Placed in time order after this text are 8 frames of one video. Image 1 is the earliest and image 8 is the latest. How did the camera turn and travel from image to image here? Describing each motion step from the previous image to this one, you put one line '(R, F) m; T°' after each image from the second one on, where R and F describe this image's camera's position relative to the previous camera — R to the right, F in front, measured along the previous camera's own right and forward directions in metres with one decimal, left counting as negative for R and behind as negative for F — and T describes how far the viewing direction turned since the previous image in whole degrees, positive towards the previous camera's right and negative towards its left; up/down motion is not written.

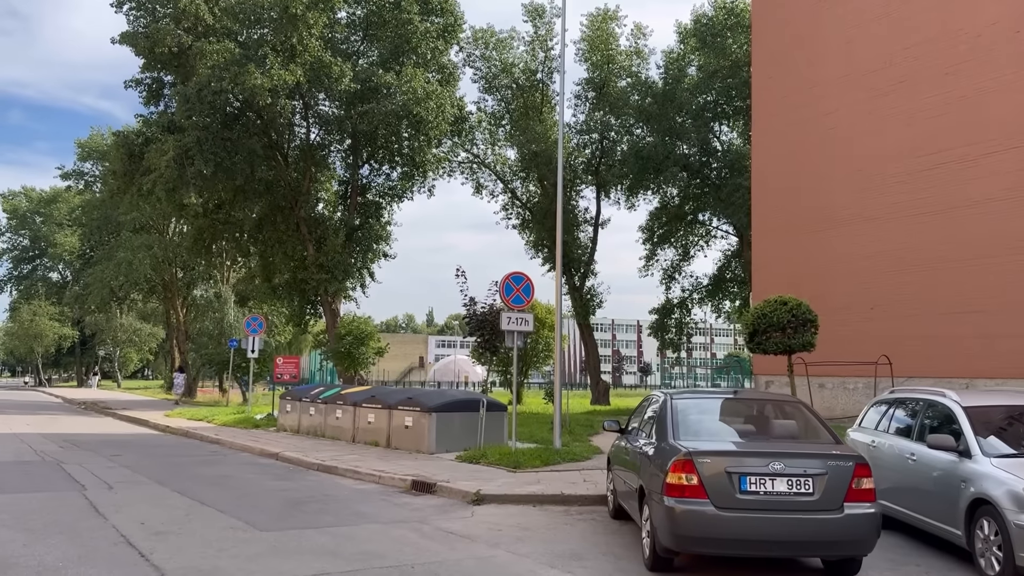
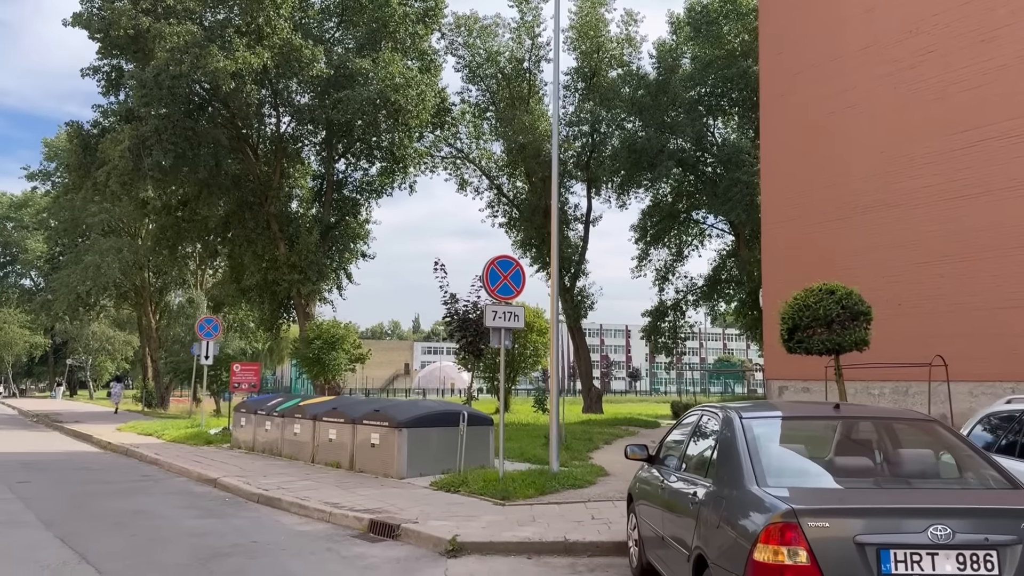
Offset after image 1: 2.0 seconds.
(0.0, +1.9) m; +1°
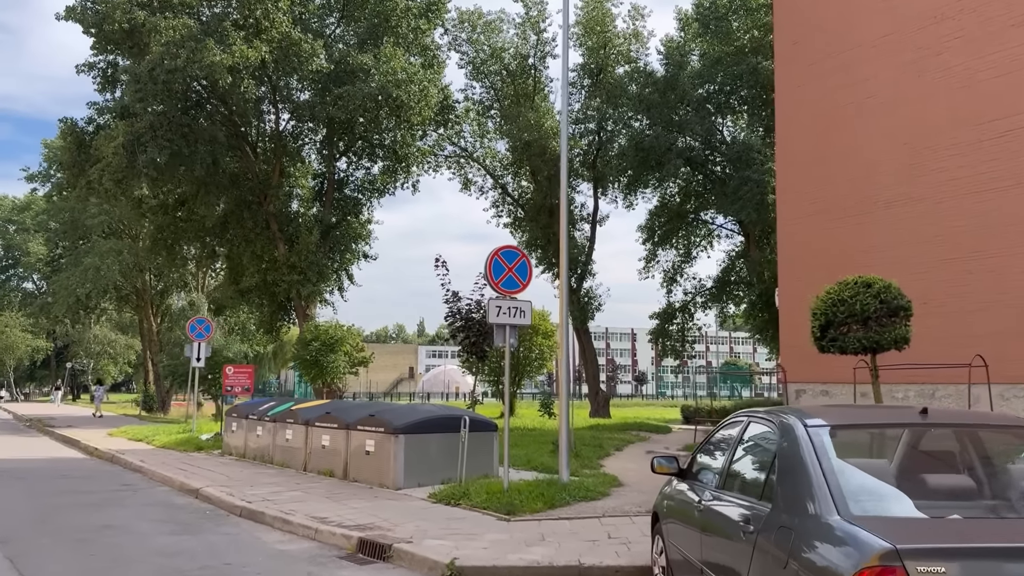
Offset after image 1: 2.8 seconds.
(0.0, +0.7) m; 0°
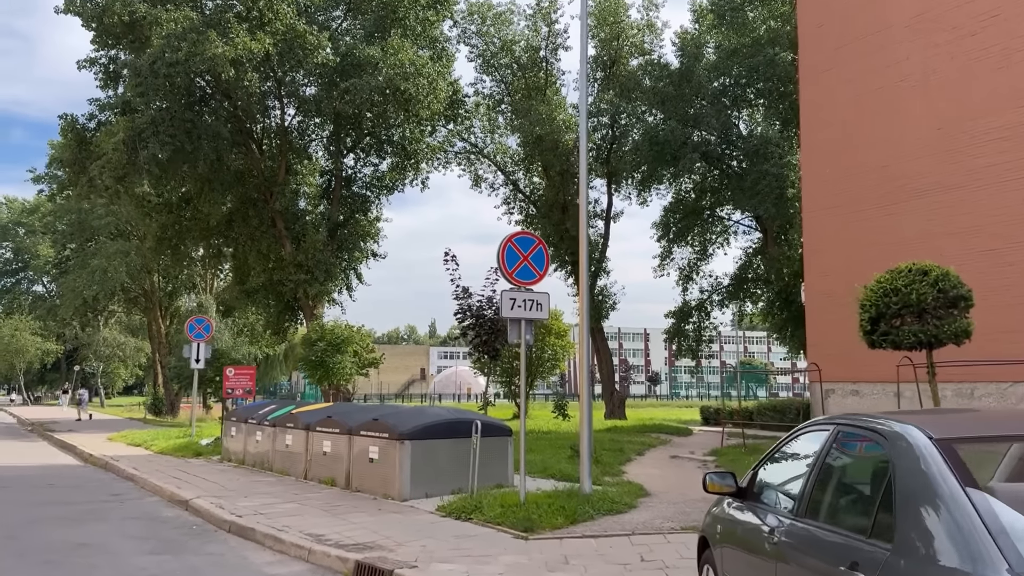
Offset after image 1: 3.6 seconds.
(0.0, +0.8) m; -1°
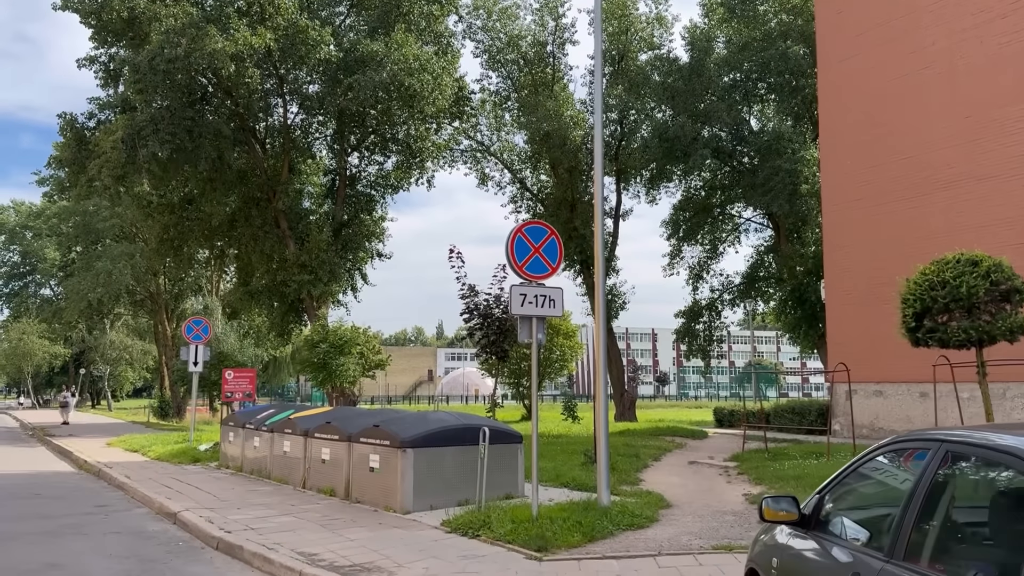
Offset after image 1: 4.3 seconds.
(0.0, +0.6) m; 0°
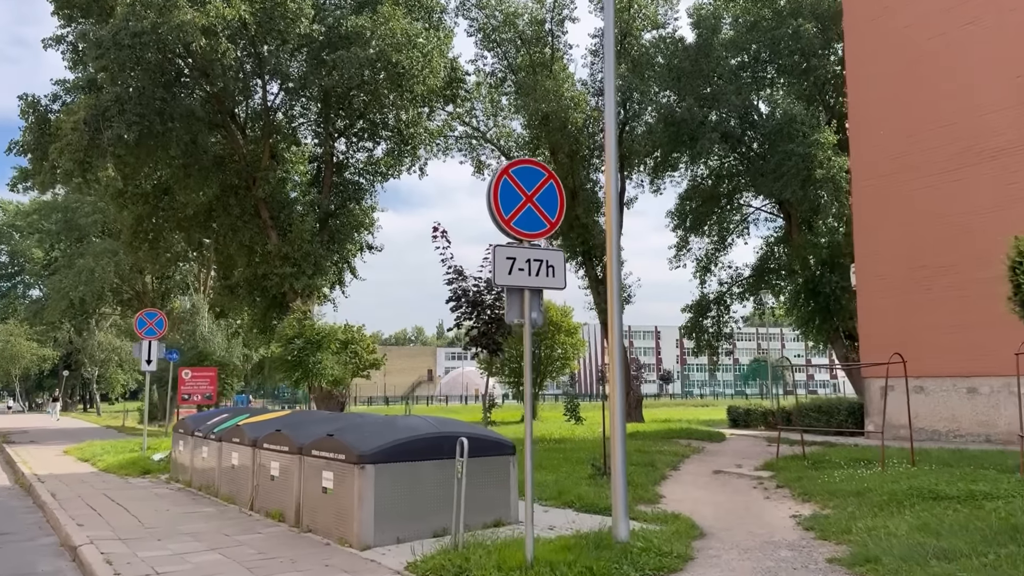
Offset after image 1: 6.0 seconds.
(+0.1, +1.7) m; 0°
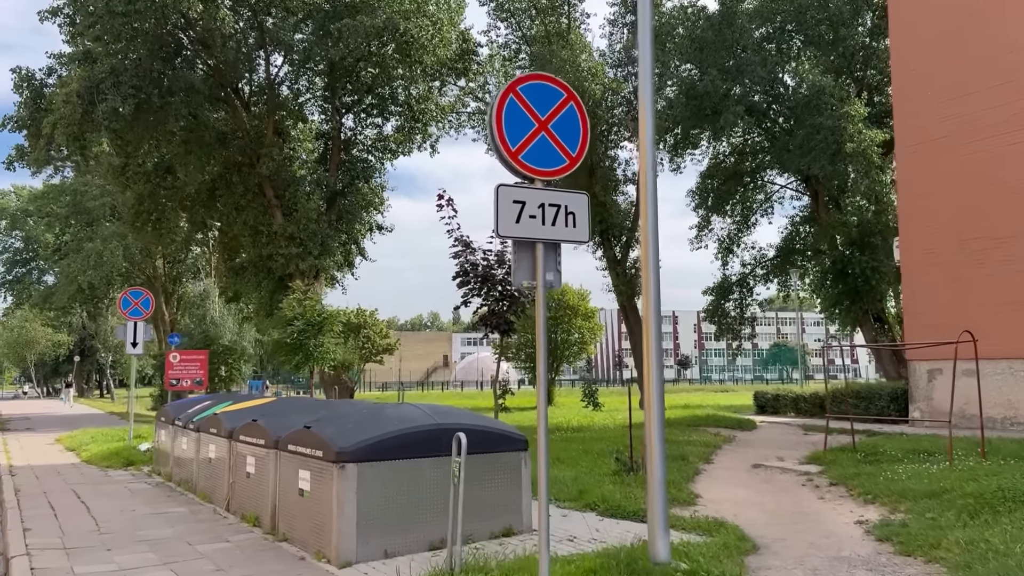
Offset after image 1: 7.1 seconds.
(0.0, +1.1) m; -1°
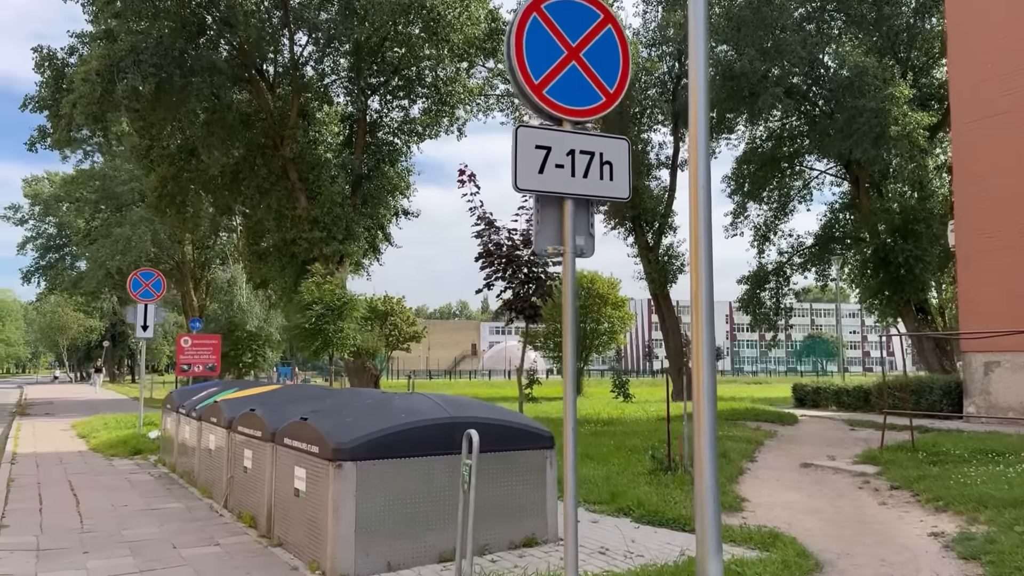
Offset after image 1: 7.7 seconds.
(0.0, +0.7) m; -2°
